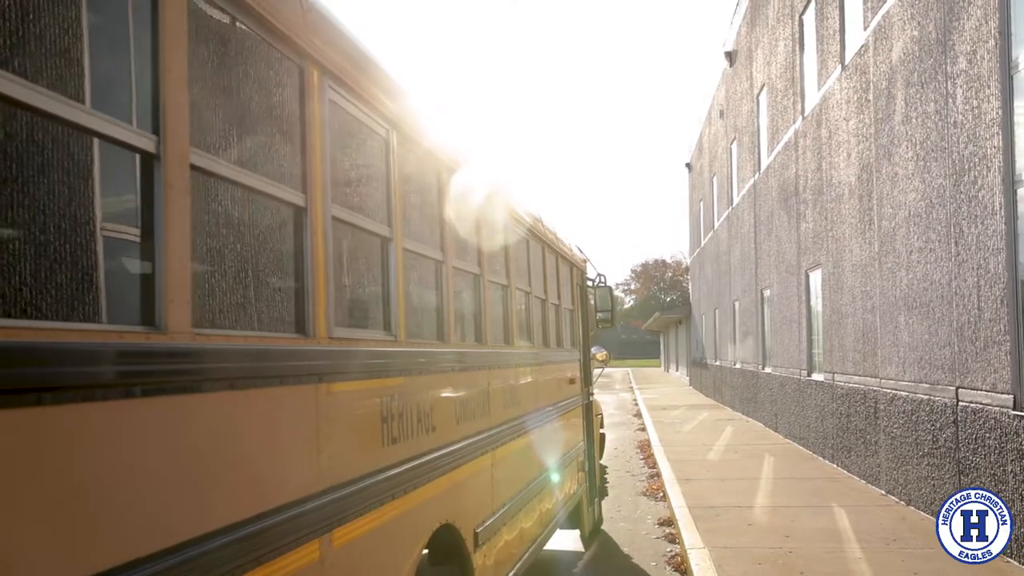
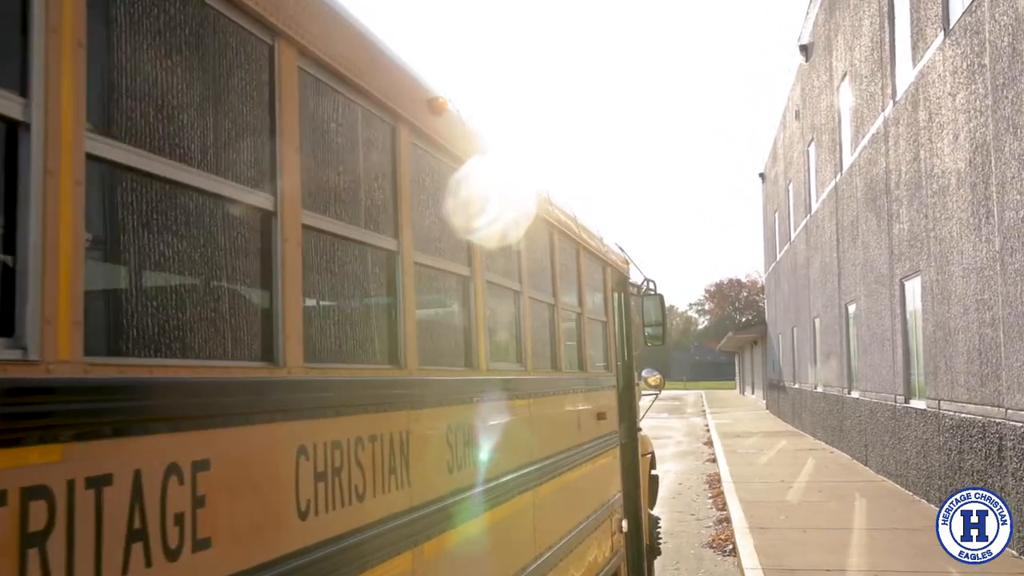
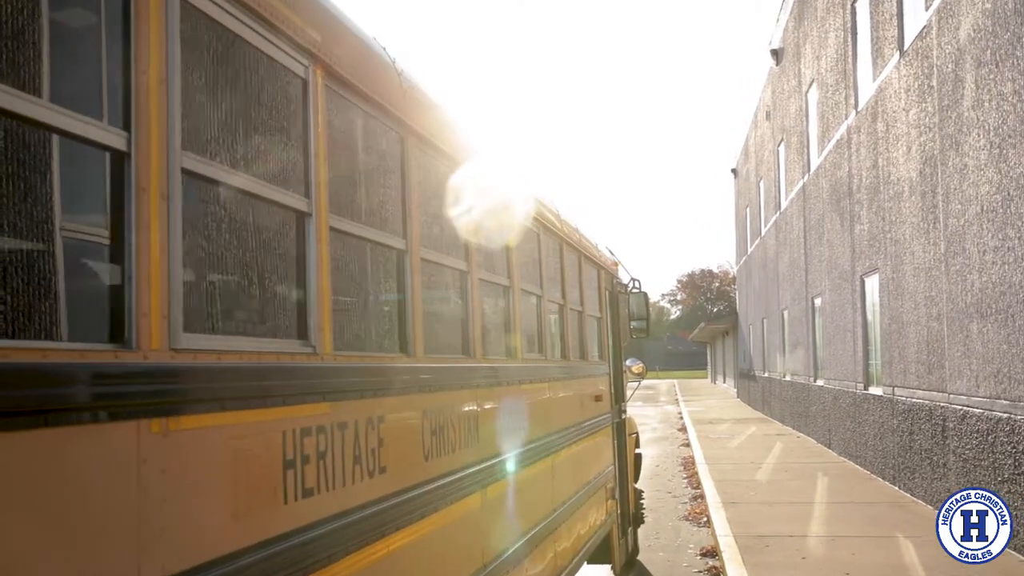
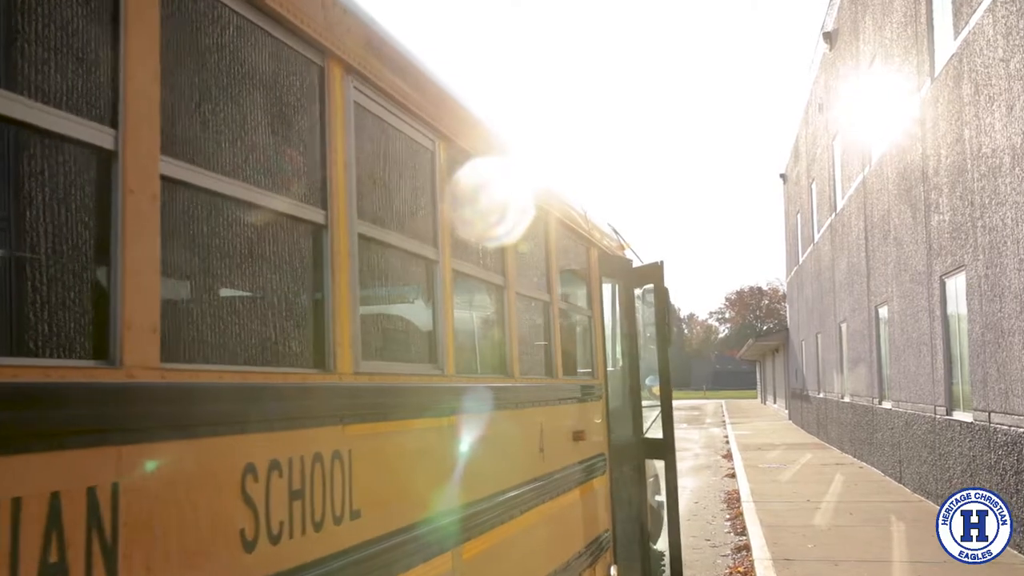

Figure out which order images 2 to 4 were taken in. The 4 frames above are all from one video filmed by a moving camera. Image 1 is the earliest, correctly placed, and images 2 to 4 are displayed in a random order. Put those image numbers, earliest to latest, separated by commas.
3, 2, 4
